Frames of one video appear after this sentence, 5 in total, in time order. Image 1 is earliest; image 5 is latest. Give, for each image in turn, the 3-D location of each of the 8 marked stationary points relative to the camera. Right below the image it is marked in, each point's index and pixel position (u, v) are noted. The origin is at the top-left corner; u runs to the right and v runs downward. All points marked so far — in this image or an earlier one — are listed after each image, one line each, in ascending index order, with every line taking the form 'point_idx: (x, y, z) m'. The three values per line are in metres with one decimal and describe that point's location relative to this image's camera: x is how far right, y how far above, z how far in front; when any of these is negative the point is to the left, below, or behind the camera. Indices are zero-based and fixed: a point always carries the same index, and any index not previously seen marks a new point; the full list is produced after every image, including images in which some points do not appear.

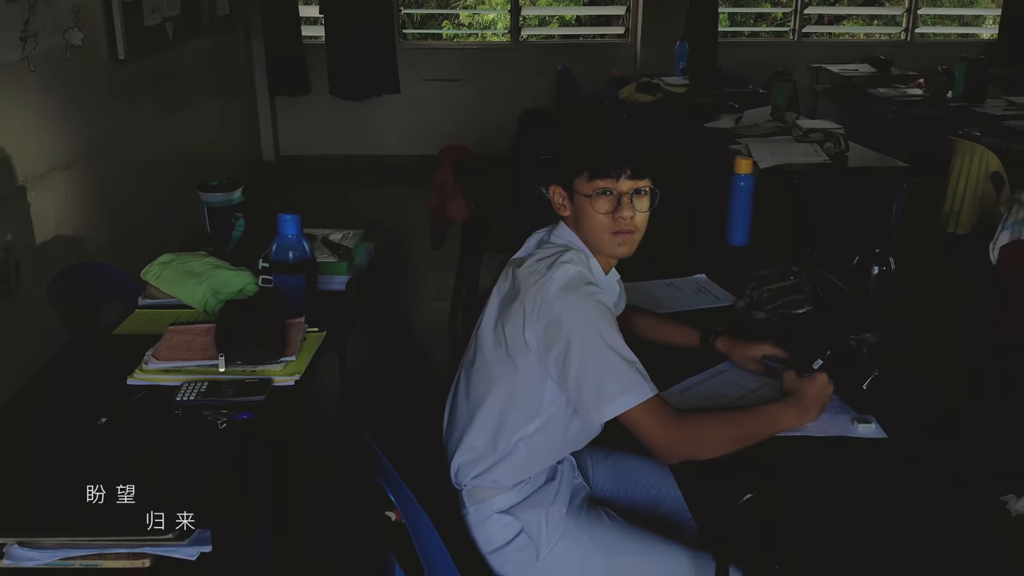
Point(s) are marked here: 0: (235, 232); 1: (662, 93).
0: (-0.5, +0.1, +1.9) m
1: (+0.6, +0.8, +3.9) m
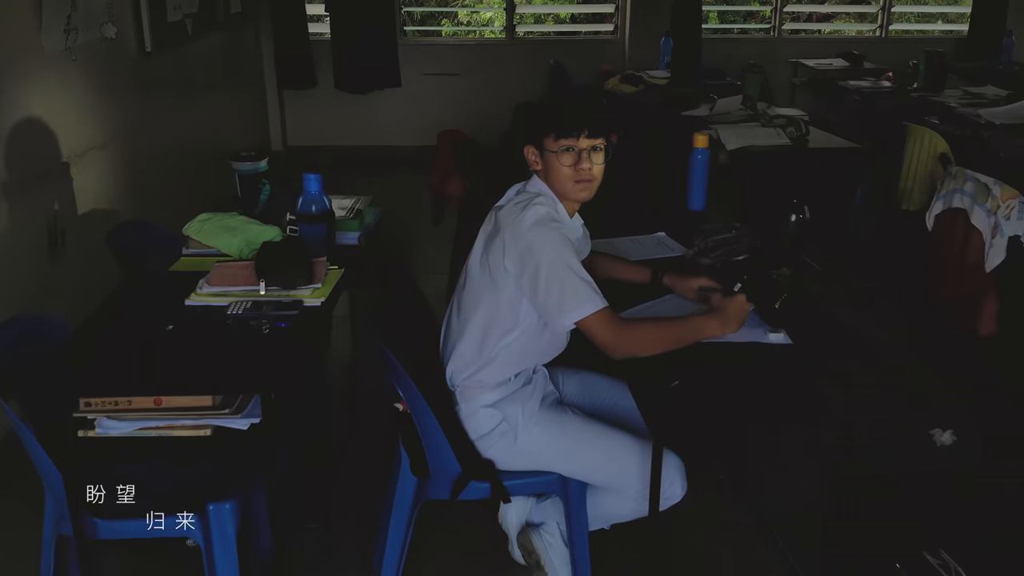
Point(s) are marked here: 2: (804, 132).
0: (-0.5, +0.2, +2.2) m
1: (+0.6, +0.9, +4.2) m
2: (+0.9, +0.5, +3.1) m
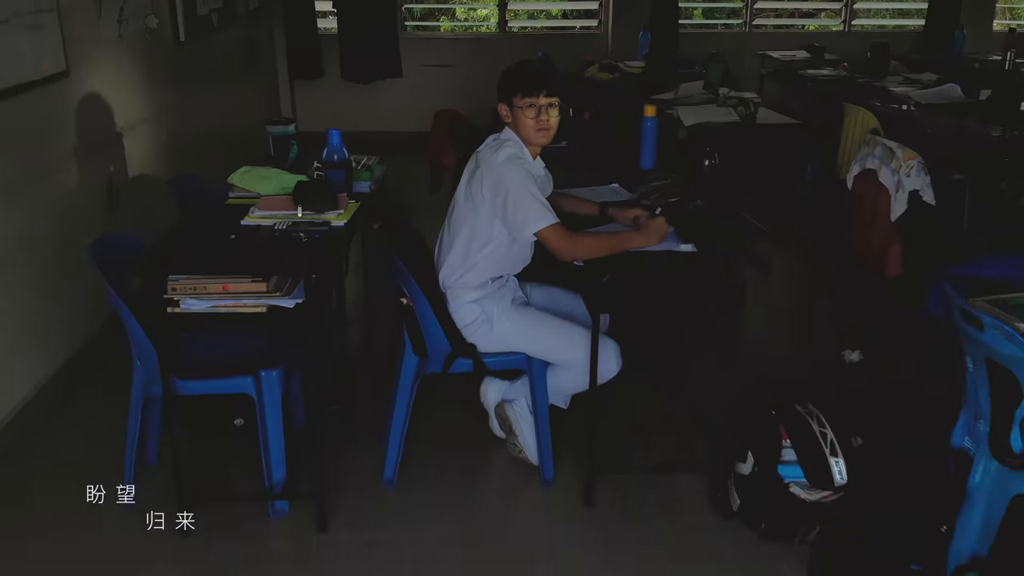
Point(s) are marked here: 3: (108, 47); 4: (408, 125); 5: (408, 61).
0: (-0.6, +0.4, +2.7) m
1: (+0.5, +1.0, +4.7) m
2: (+0.9, +0.7, +3.6) m
3: (-1.3, +0.8, +3.1) m
4: (-0.7, +1.0, +6.3) m
5: (-0.7, +1.4, +6.2) m
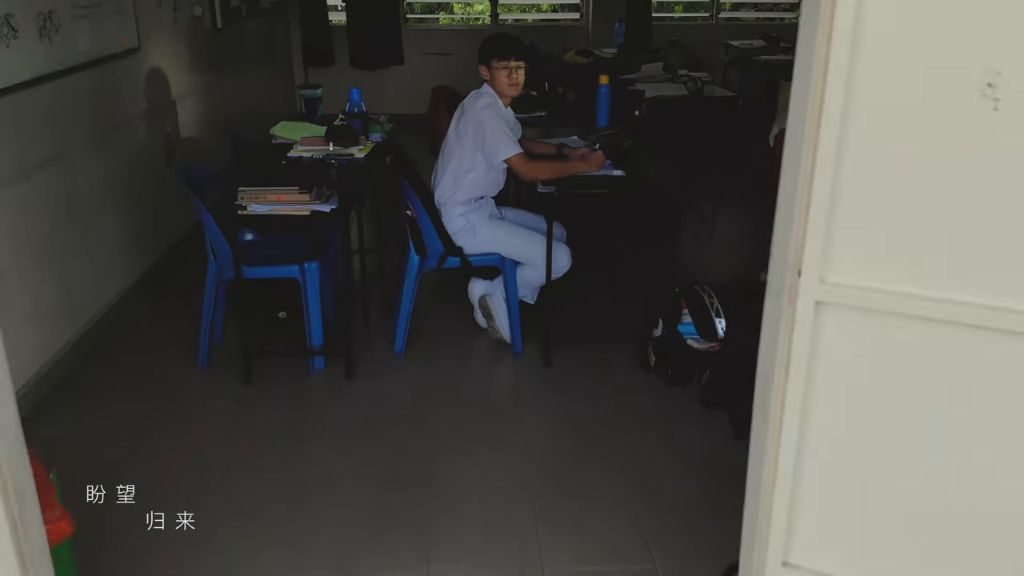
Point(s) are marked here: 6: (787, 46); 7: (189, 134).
0: (-0.7, +0.6, +3.4) m
1: (+0.5, +1.3, +5.4) m
2: (+0.8, +0.9, +4.3) m
3: (-1.3, +1.0, +3.8) m
4: (-0.7, +1.3, +7.0) m
5: (-0.7, +1.7, +6.9) m
6: (+1.7, +1.5, +6.2) m
7: (-1.3, +0.6, +4.1) m
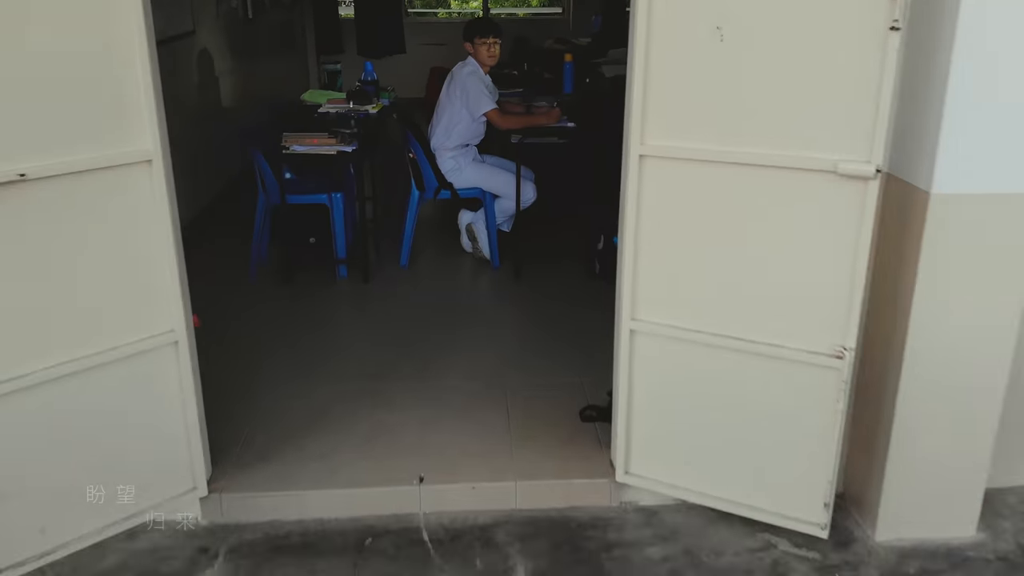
0: (-0.7, +0.9, +4.2) m
1: (+0.4, +1.5, +6.2) m
2: (+0.7, +1.2, +5.1) m
3: (-1.4, +1.3, +4.7) m
4: (-0.8, +1.6, +7.9) m
5: (-0.8, +1.9, +7.7) m
6: (+1.6, +1.8, +7.0) m
7: (-1.4, +0.9, +4.9) m
